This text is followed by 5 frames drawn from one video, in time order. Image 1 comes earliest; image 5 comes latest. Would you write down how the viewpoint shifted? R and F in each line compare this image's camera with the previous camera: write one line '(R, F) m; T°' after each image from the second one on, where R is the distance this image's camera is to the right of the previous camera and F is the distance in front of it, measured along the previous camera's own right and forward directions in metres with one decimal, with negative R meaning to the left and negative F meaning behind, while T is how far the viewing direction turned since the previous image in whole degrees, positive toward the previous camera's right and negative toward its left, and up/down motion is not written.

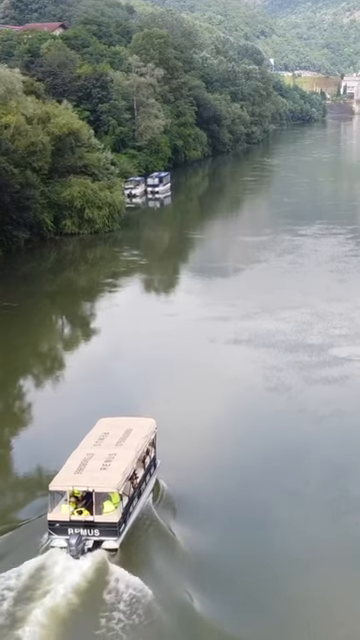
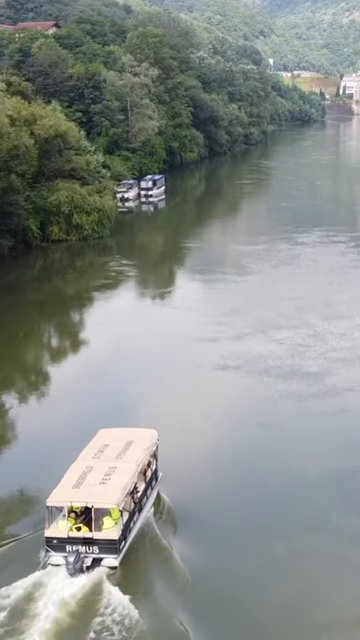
(+0.2, +1.0) m; 0°
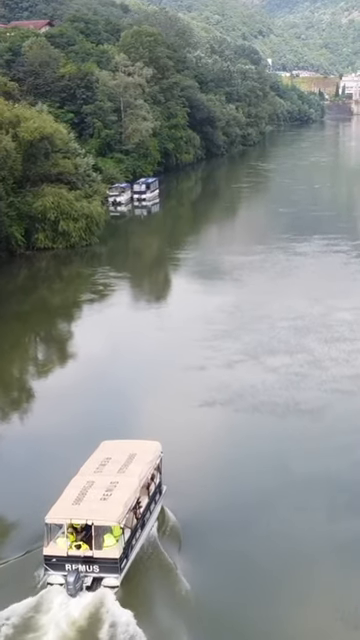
(+0.2, +1.1) m; 0°
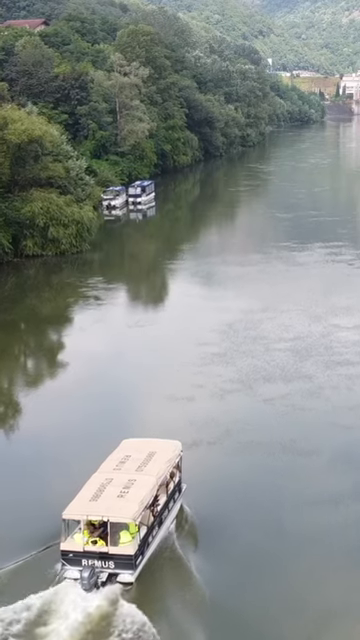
(+0.2, +0.9) m; 0°
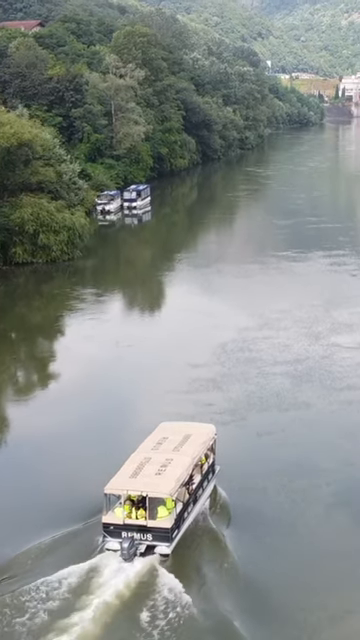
(+0.1, +0.7) m; 0°
